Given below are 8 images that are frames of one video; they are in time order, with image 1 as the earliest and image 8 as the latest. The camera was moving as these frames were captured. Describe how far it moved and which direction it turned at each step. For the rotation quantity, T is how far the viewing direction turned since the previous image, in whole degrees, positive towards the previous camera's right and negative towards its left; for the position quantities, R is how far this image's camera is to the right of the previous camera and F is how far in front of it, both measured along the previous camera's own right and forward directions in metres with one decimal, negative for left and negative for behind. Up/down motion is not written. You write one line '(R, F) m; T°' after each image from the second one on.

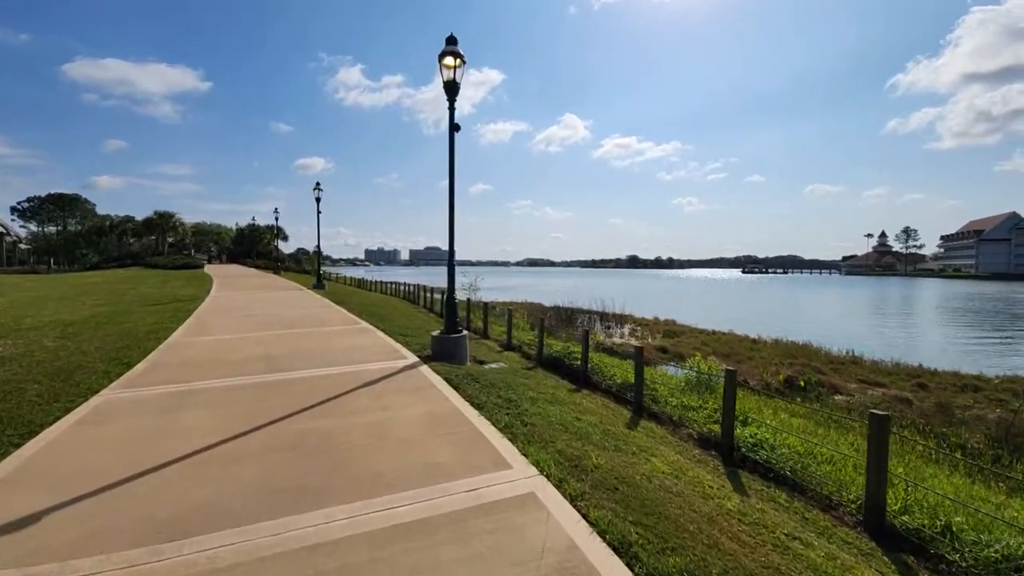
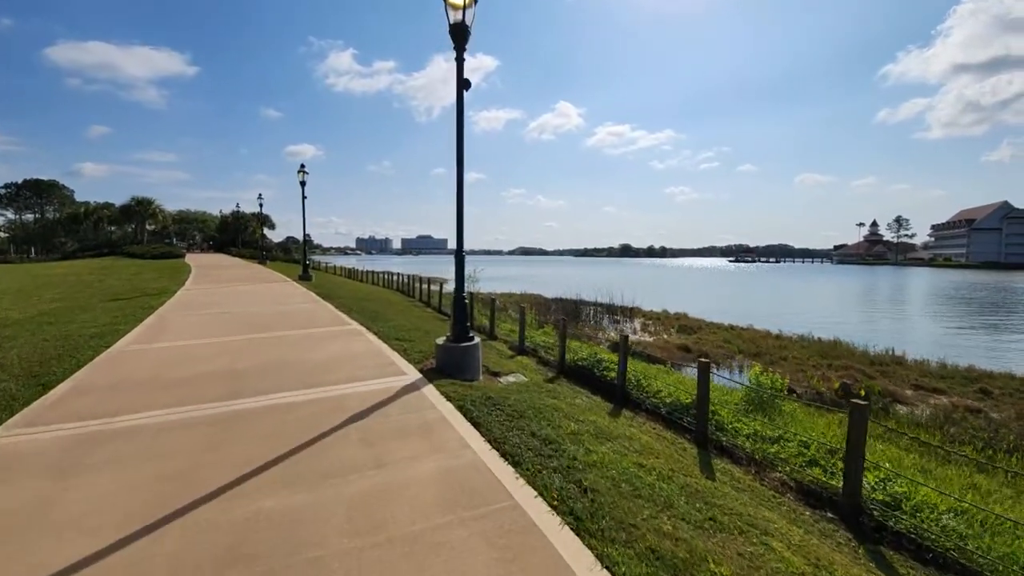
(-0.5, +1.5) m; +1°
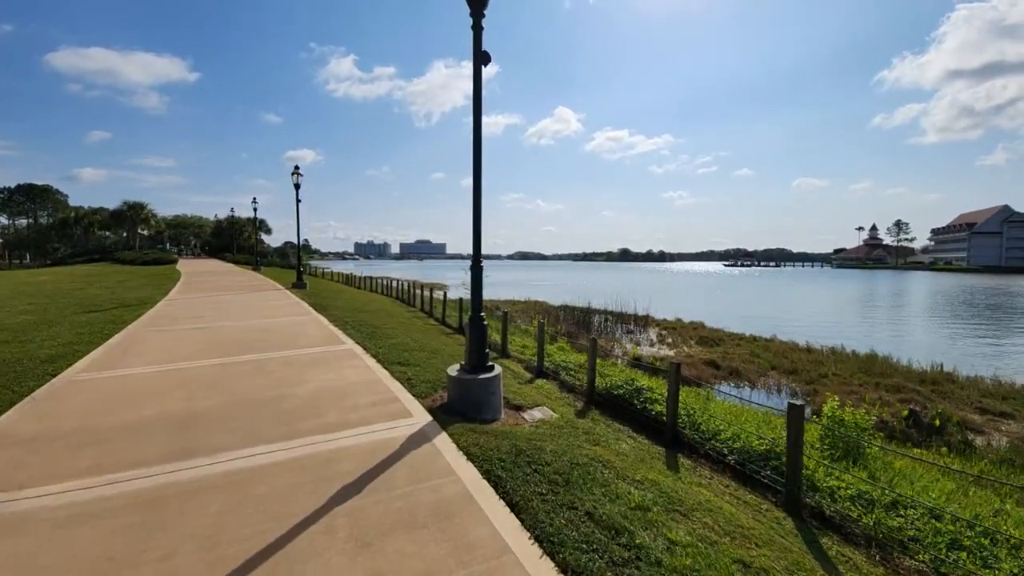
(-0.4, +1.2) m; 0°
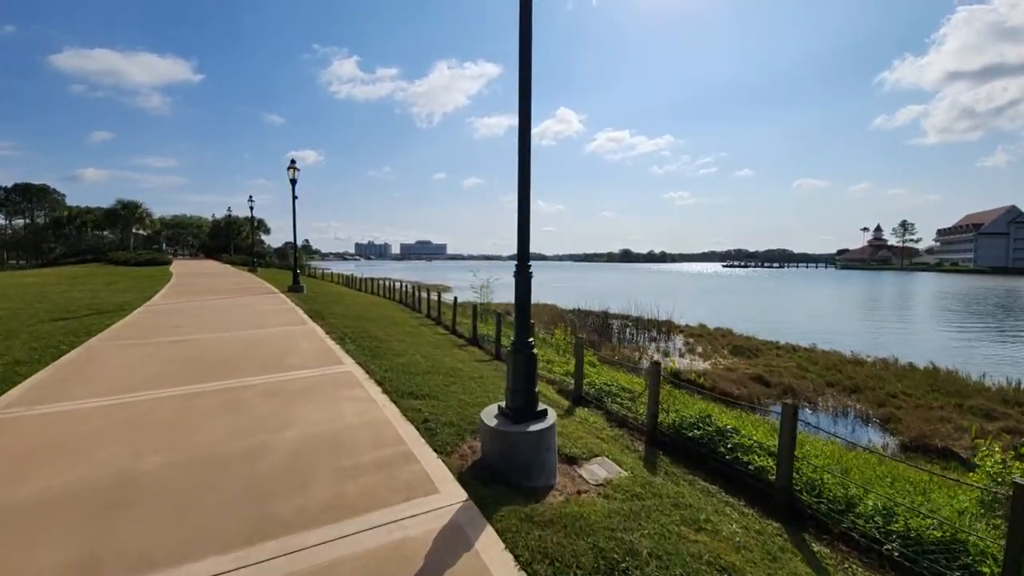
(-0.5, +1.5) m; 0°
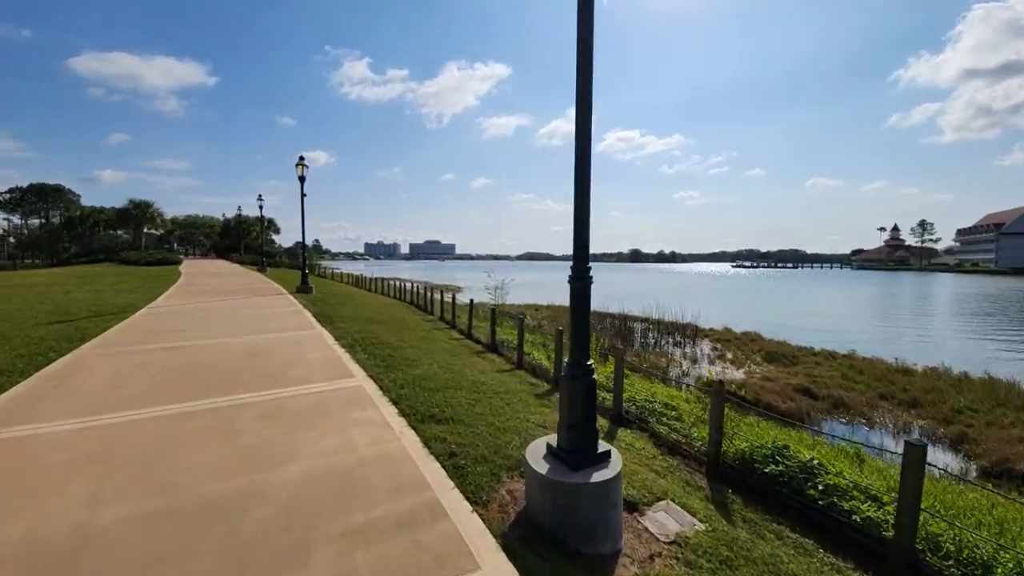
(-0.3, +0.8) m; -1°
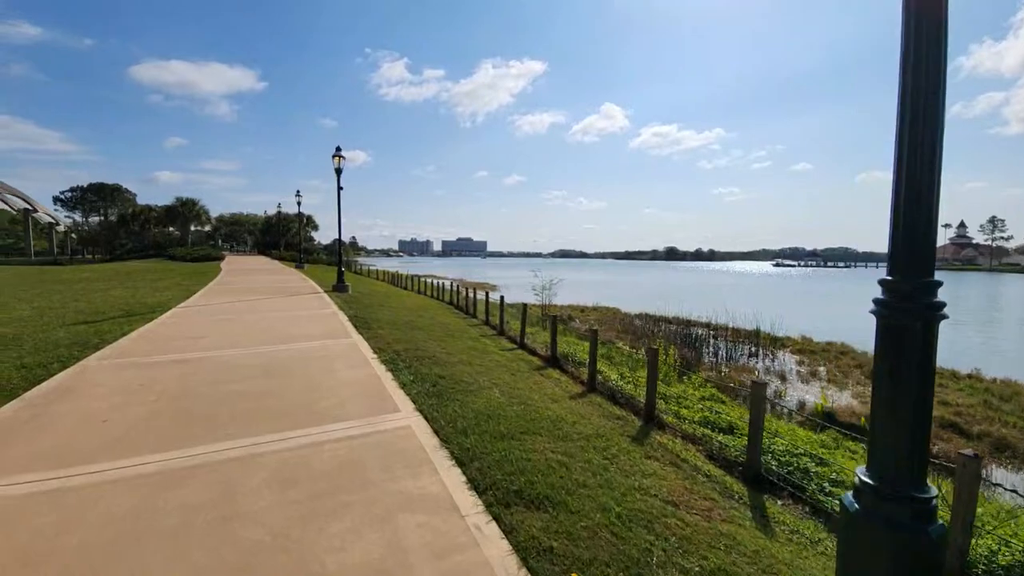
(-0.7, +1.5) m; -4°
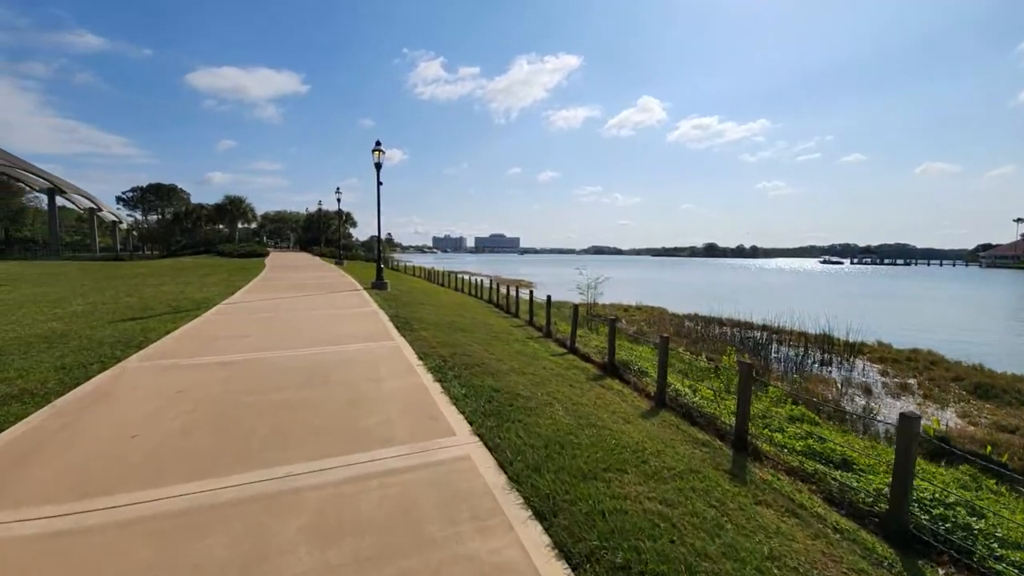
(-0.4, +0.7) m; -4°
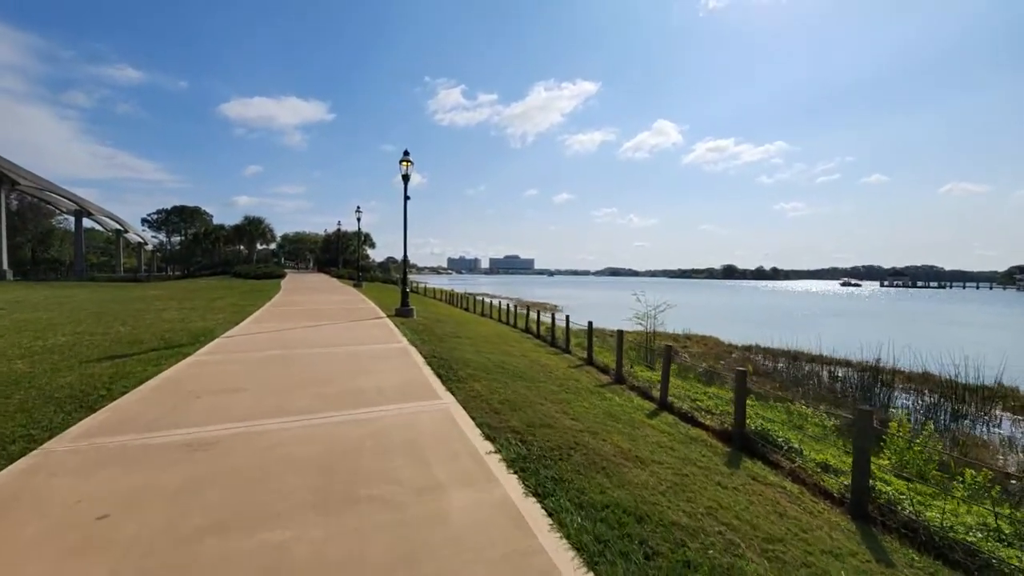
(-1.0, +2.1) m; -2°
